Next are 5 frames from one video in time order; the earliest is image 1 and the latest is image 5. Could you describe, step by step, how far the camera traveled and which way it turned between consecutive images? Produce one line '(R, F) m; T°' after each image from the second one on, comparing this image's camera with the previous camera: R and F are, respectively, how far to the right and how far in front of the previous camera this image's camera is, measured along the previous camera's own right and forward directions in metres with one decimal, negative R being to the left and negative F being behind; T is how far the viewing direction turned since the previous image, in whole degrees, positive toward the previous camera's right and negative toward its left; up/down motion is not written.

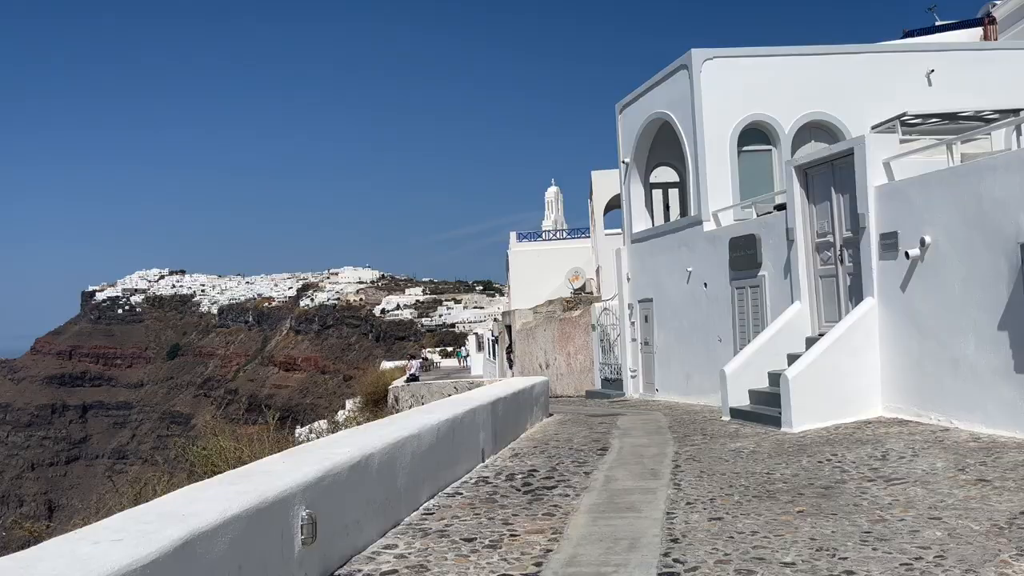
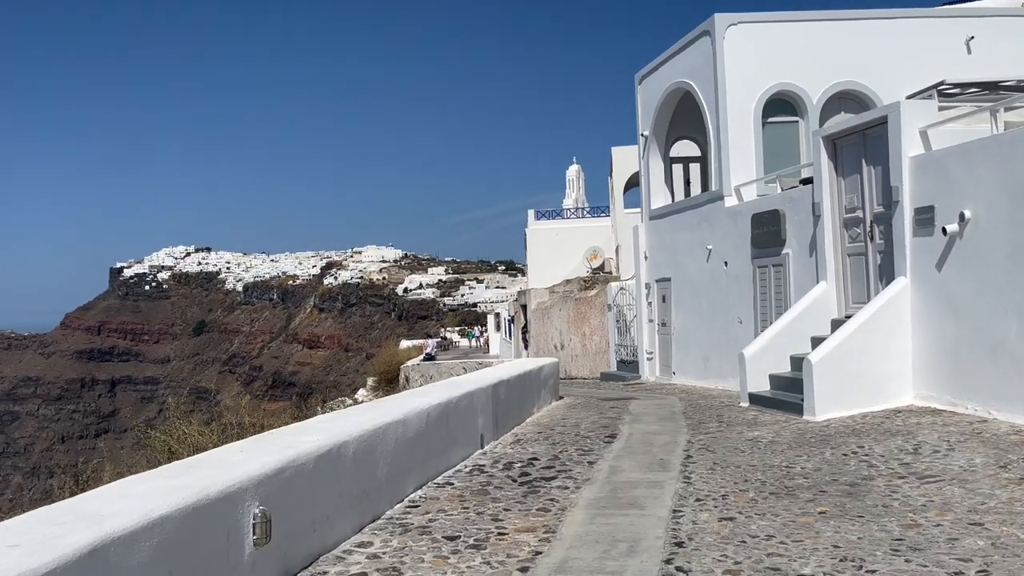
(+0.2, +0.6) m; -1°
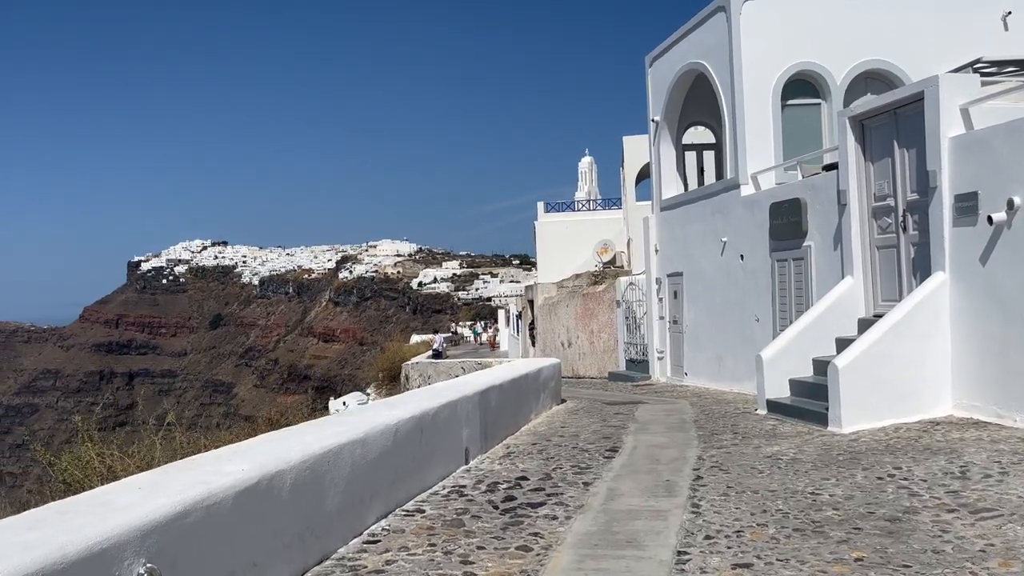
(+0.2, +0.9) m; -1°
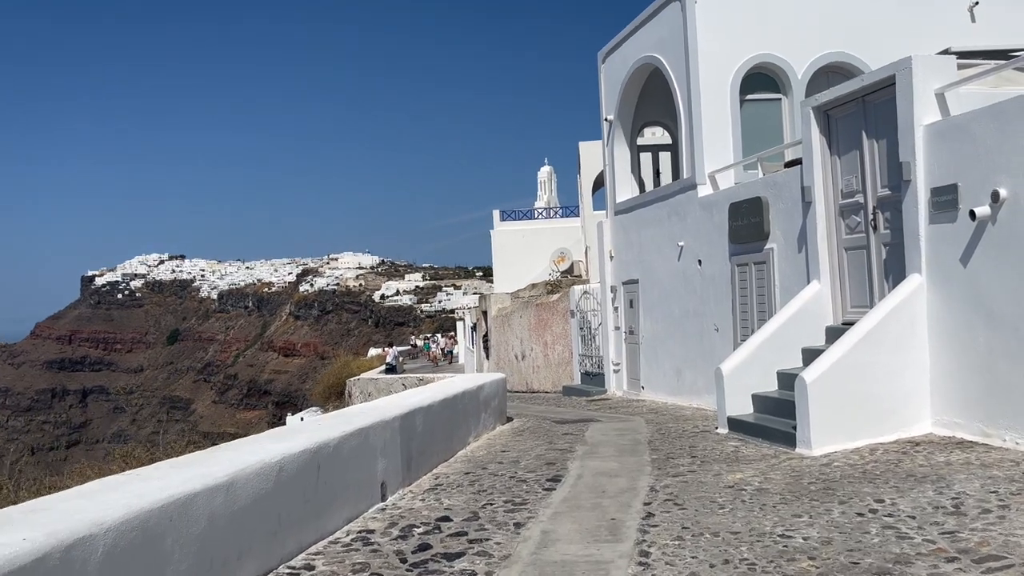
(+0.3, +1.0) m; +2°
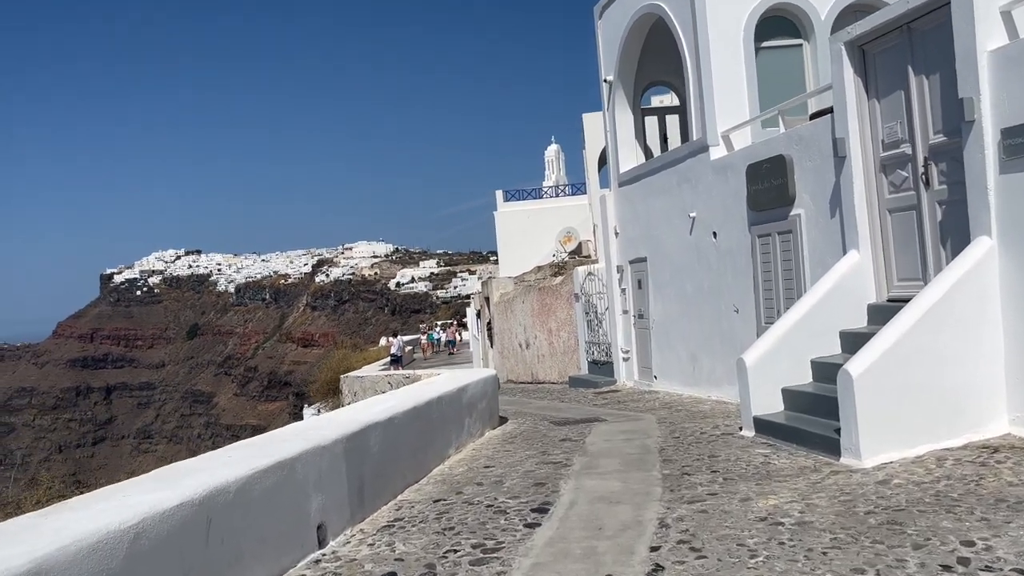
(+0.3, +1.4) m; -1°
